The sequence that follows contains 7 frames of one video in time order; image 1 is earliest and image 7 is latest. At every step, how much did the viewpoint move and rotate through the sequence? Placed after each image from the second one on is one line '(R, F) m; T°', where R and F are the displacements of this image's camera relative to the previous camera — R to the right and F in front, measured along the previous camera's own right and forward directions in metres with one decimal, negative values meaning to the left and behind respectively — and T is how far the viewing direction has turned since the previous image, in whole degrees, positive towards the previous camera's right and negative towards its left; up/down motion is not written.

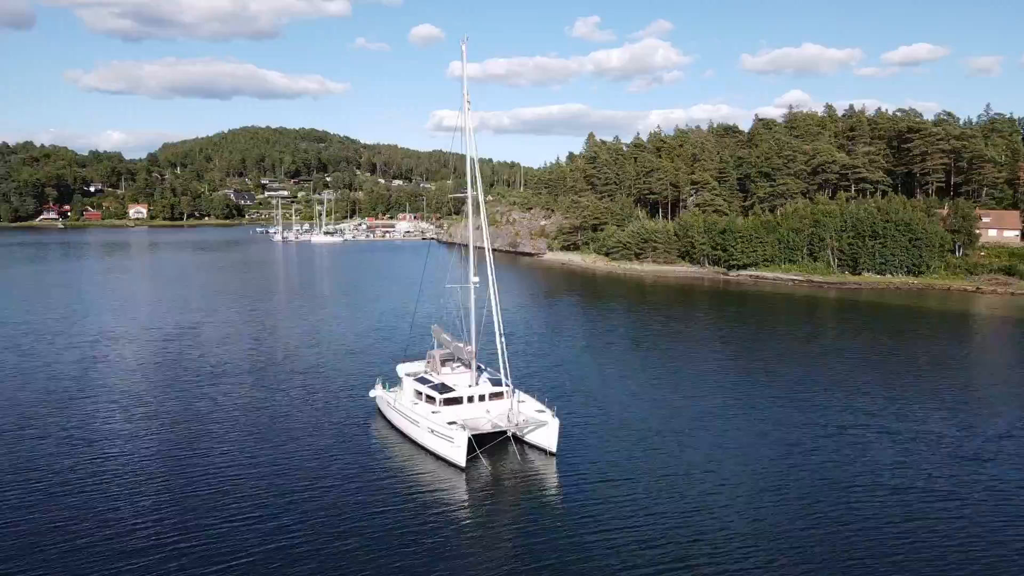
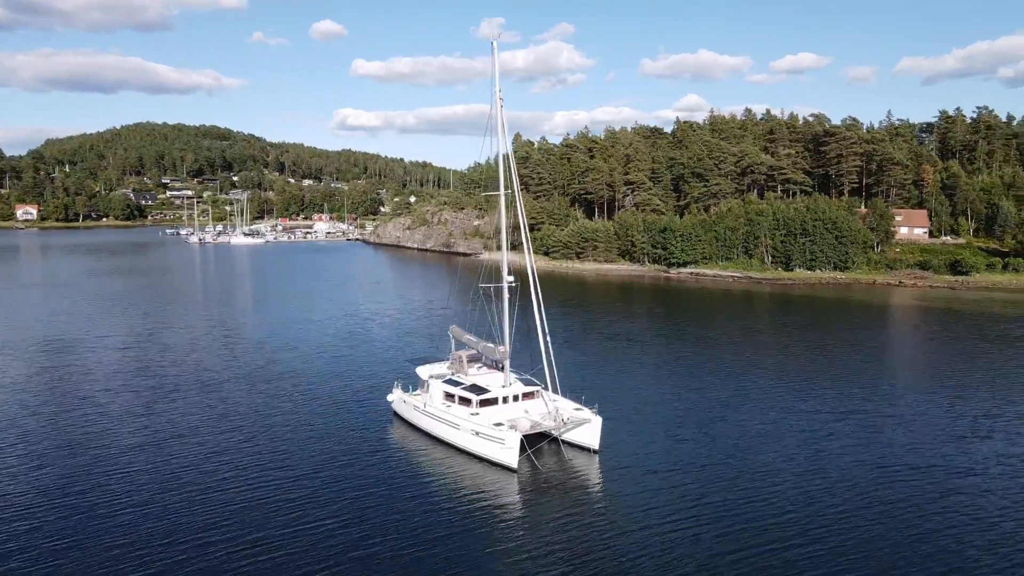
(-4.1, +0.3) m; +7°
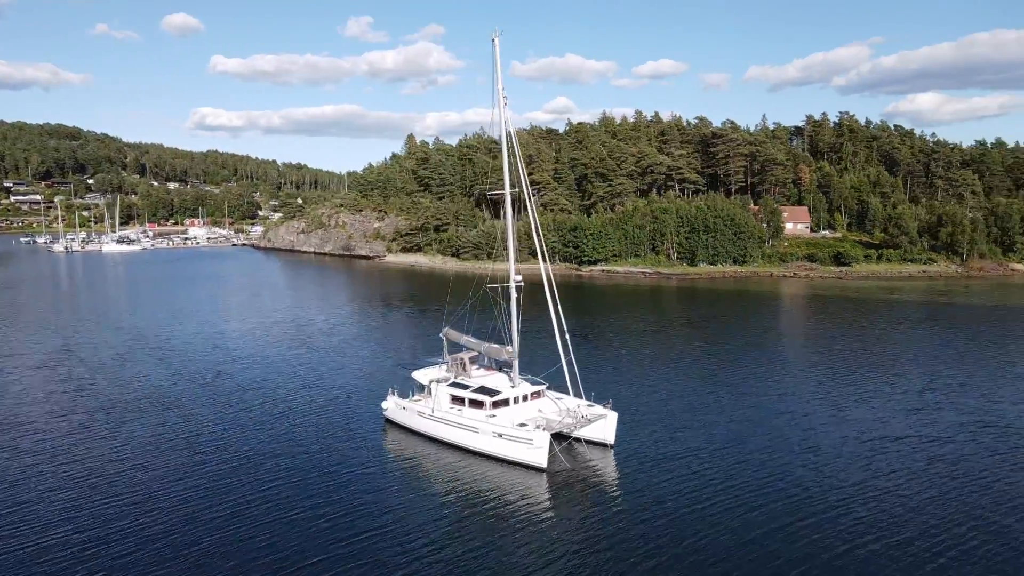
(-4.2, +0.5) m; +9°
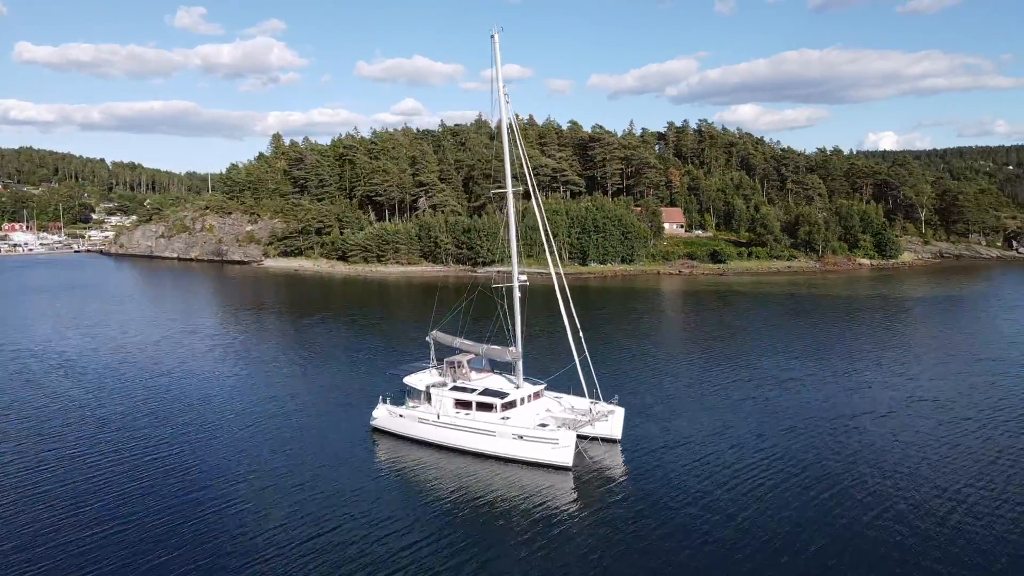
(-4.8, +0.7) m; +11°
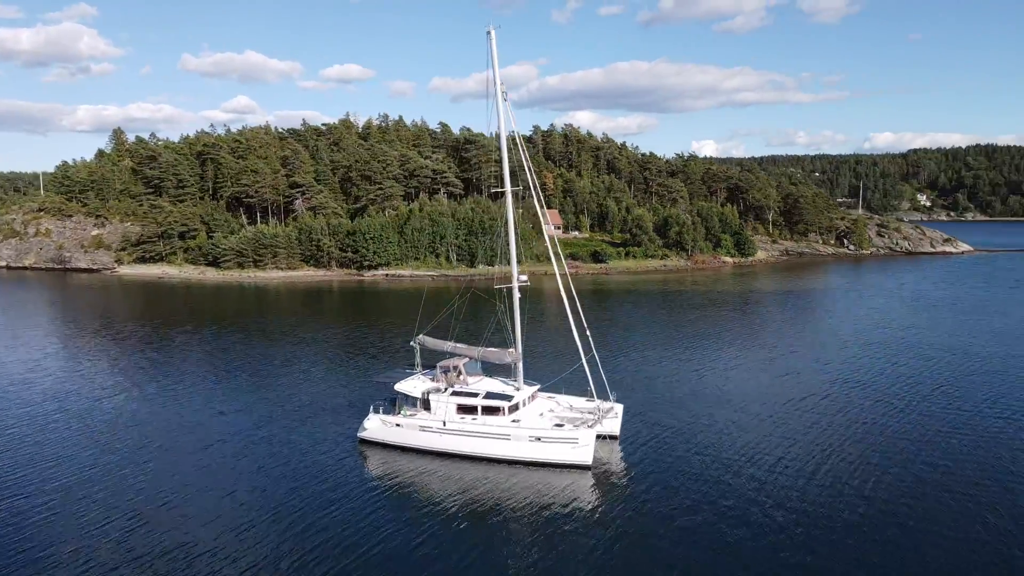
(-4.8, +0.8) m; +12°
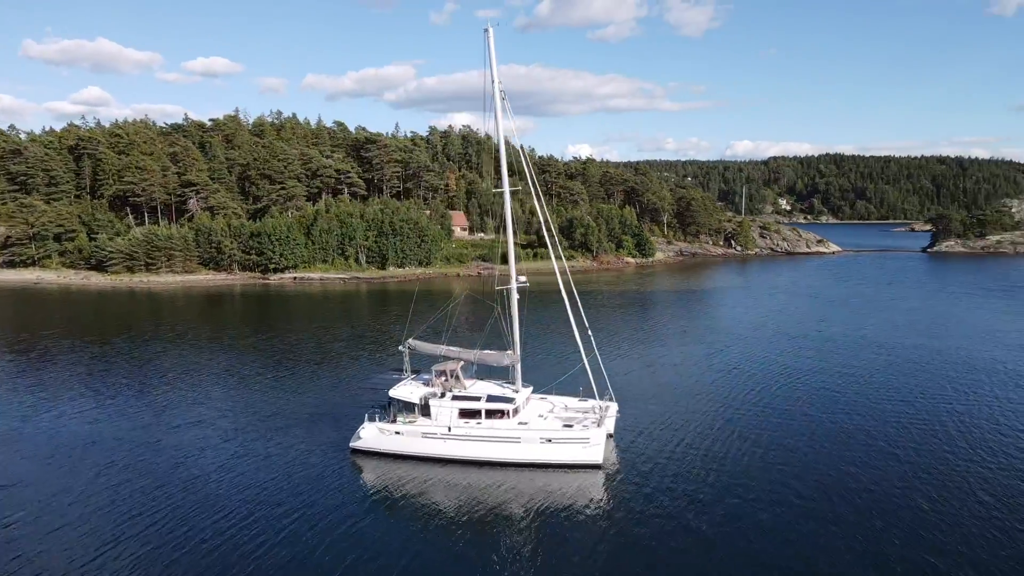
(-3.7, +0.5) m; +9°
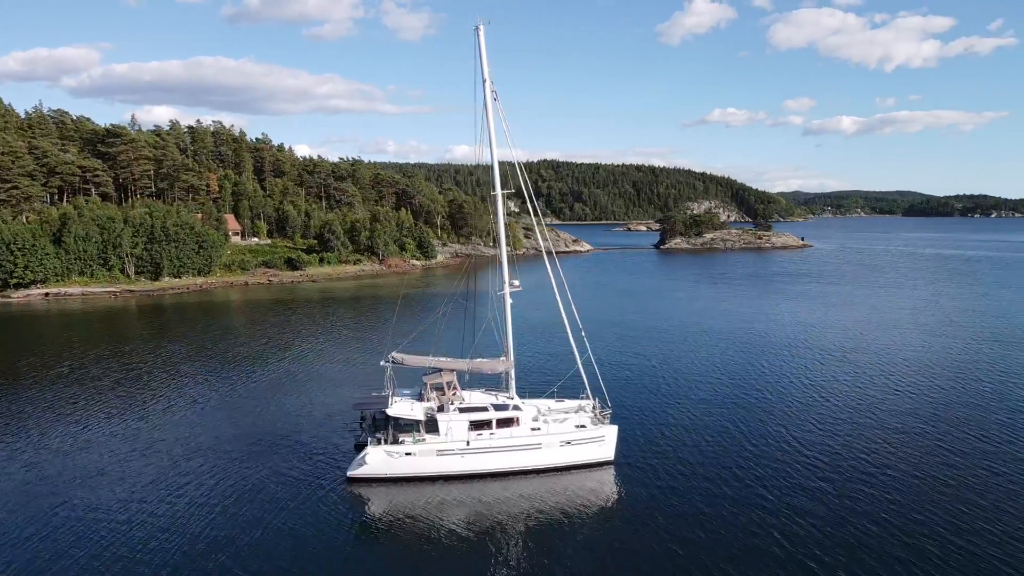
(-8.0, +1.8) m; +21°
